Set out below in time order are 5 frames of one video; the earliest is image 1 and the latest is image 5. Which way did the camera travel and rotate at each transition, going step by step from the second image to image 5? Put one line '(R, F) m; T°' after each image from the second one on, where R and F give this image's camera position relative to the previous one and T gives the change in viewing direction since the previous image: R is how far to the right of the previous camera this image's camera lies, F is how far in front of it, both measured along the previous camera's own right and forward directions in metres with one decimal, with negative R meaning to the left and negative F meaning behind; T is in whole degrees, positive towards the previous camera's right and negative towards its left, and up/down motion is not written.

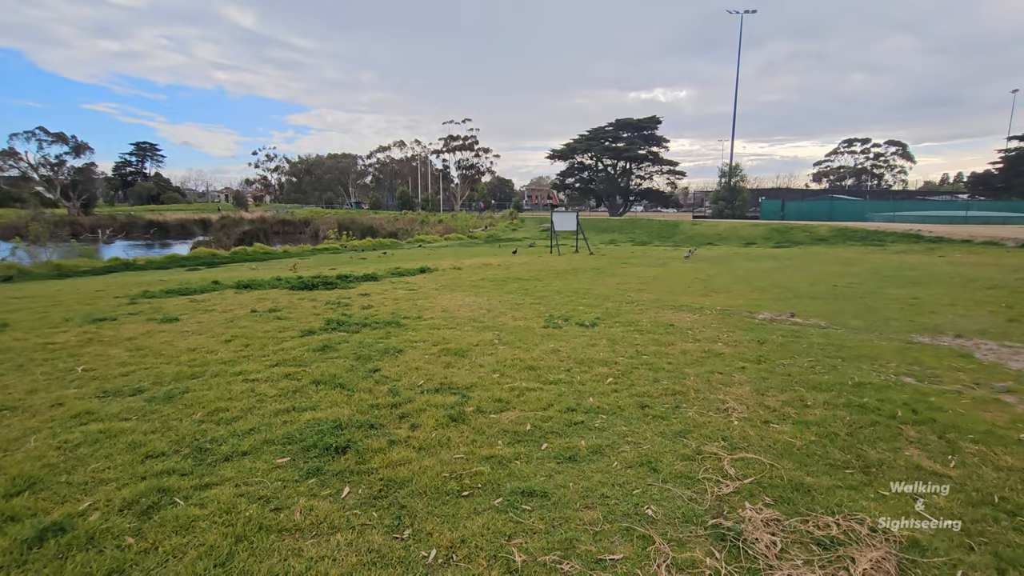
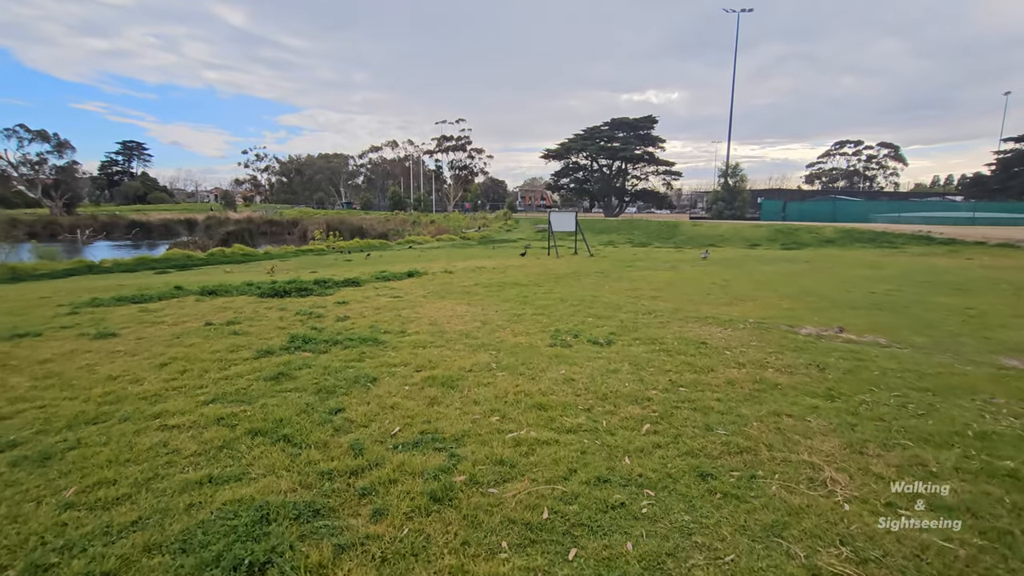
(-0.1, +1.2) m; +1°
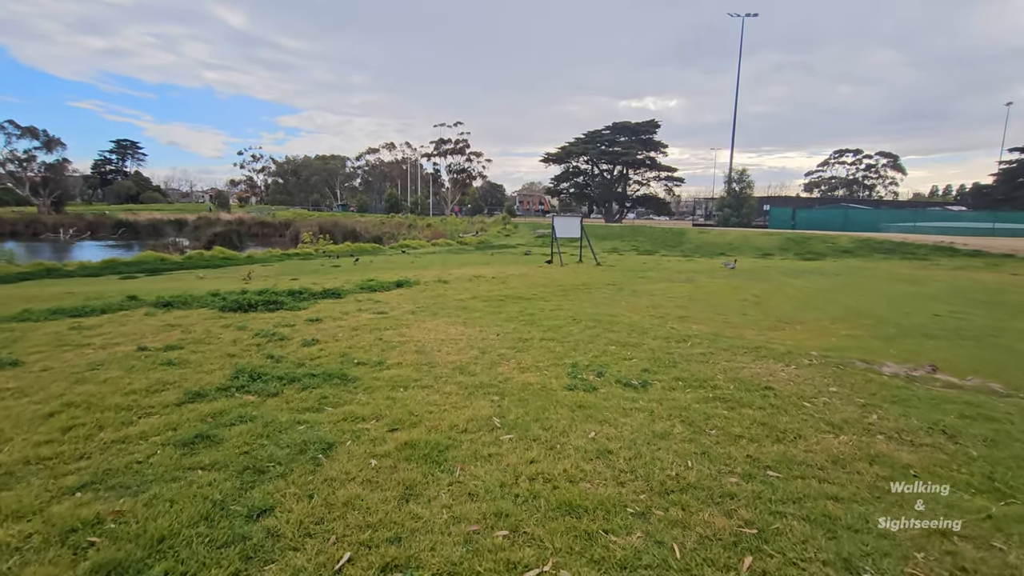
(-0.1, +1.3) m; 0°
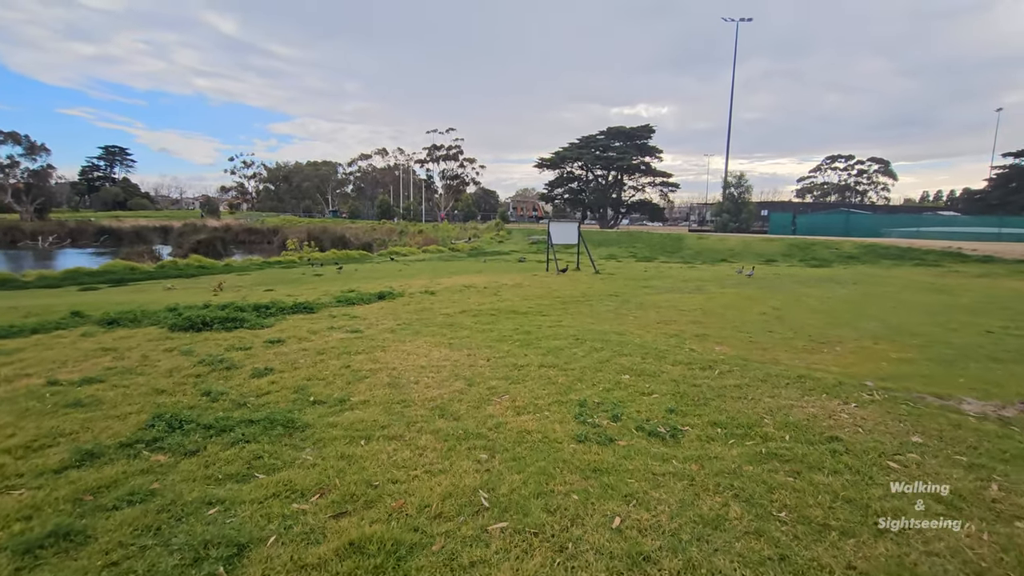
(0.0, +1.0) m; +1°
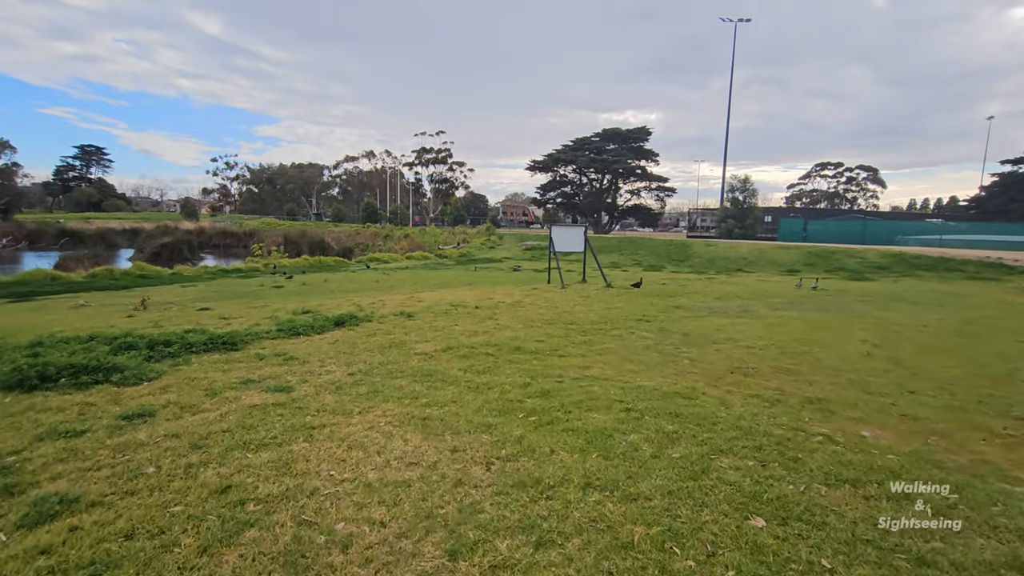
(-0.2, +2.5) m; +1°
